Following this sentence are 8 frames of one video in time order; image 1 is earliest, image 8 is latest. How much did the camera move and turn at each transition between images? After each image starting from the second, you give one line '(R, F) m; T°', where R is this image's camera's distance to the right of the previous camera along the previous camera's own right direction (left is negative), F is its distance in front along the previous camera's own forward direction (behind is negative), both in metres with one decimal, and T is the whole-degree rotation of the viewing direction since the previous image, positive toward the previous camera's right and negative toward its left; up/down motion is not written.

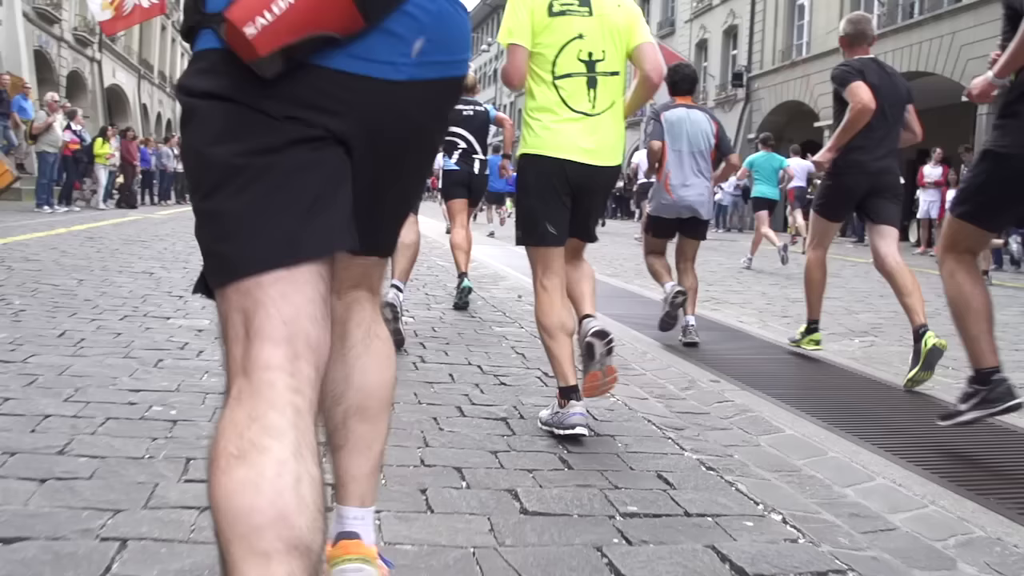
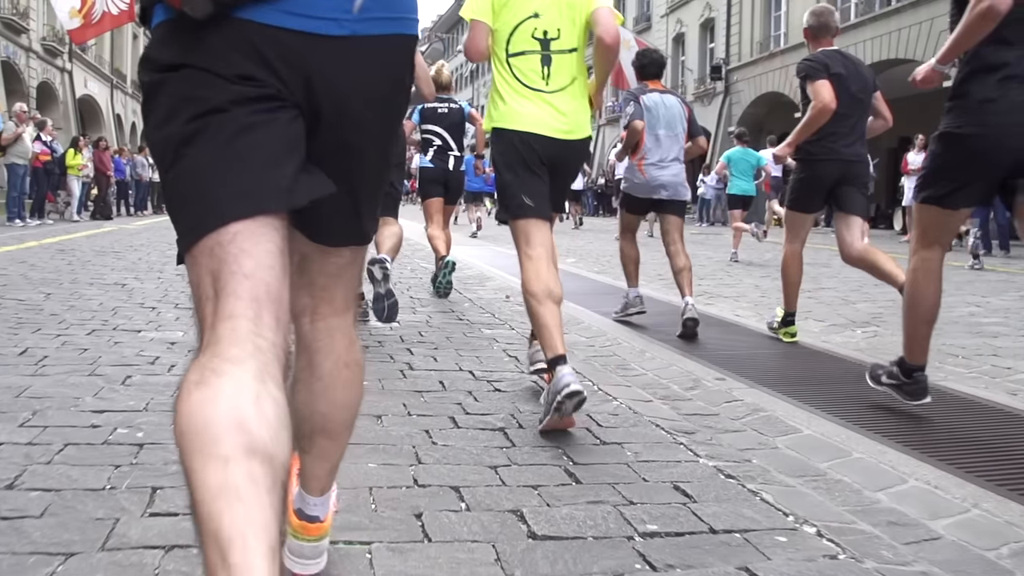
(0.0, +0.3) m; +1°
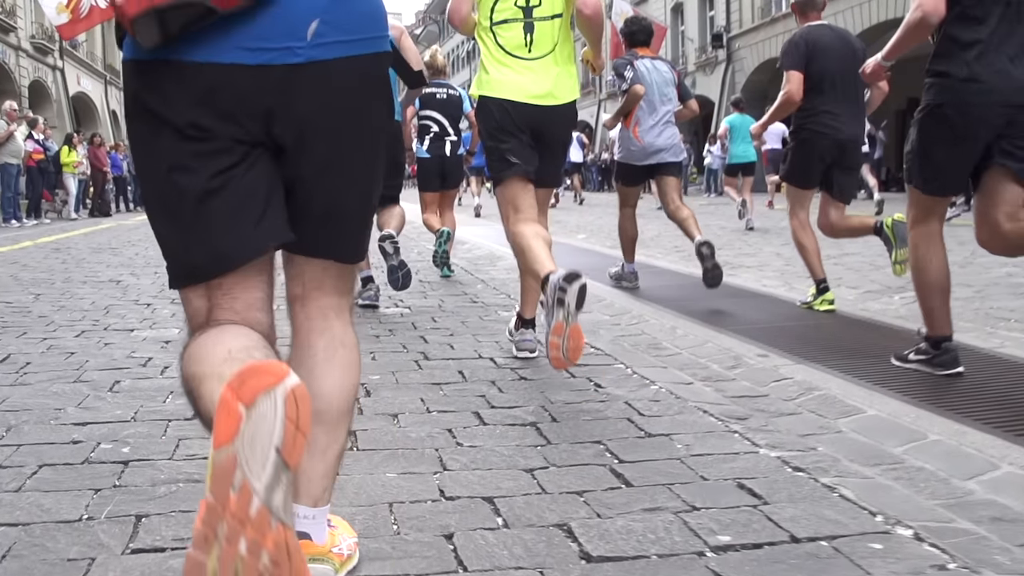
(-0.1, +0.4) m; 0°
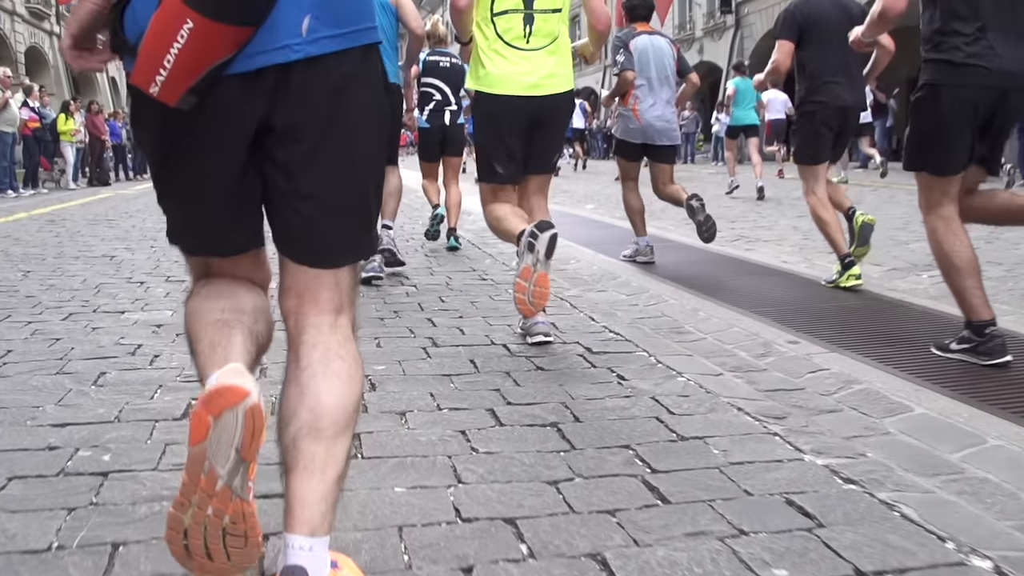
(0.0, +0.3) m; 0°
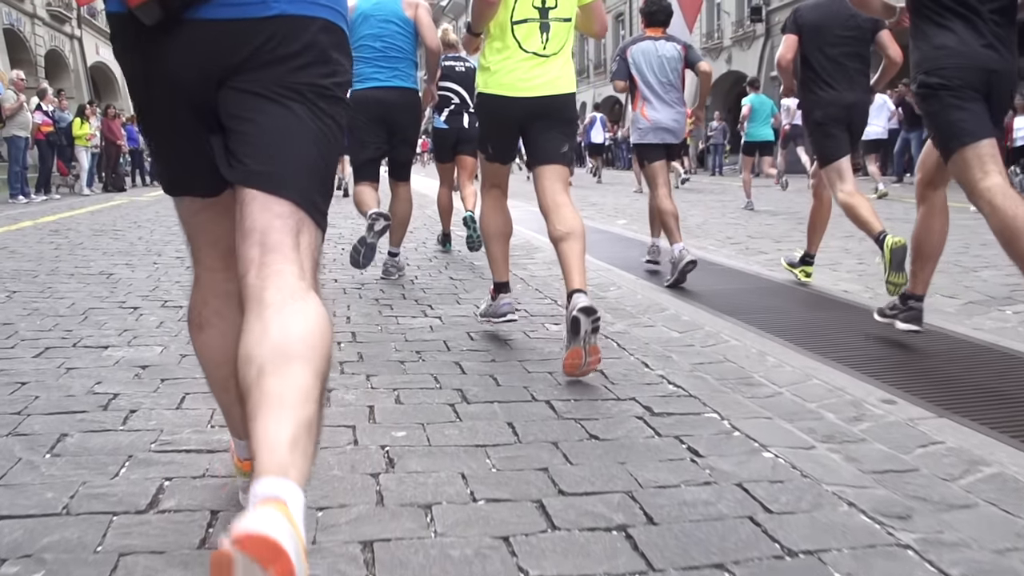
(-0.1, +0.6) m; -1°
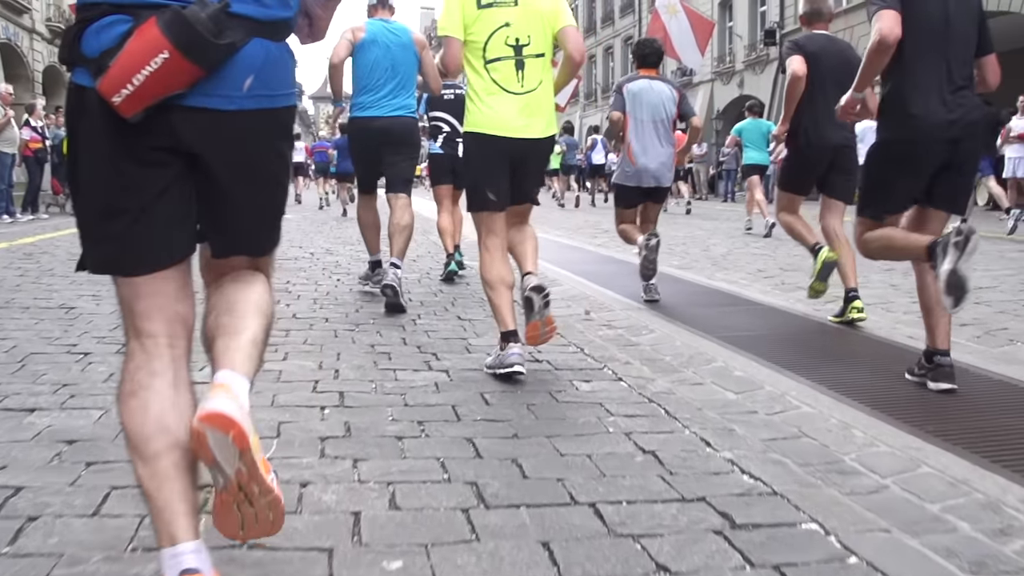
(-0.1, +0.8) m; 0°
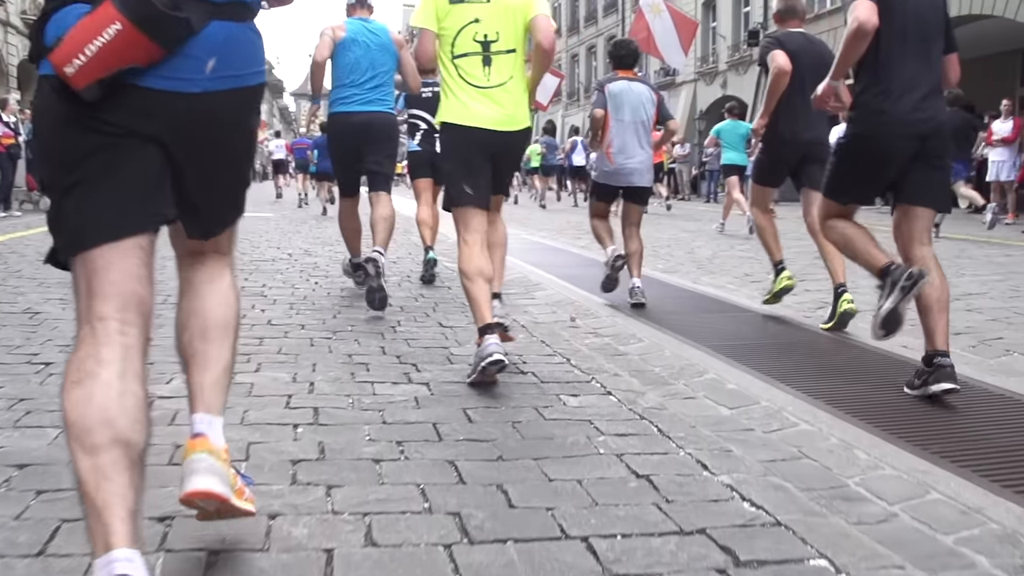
(0.0, +0.2) m; +1°
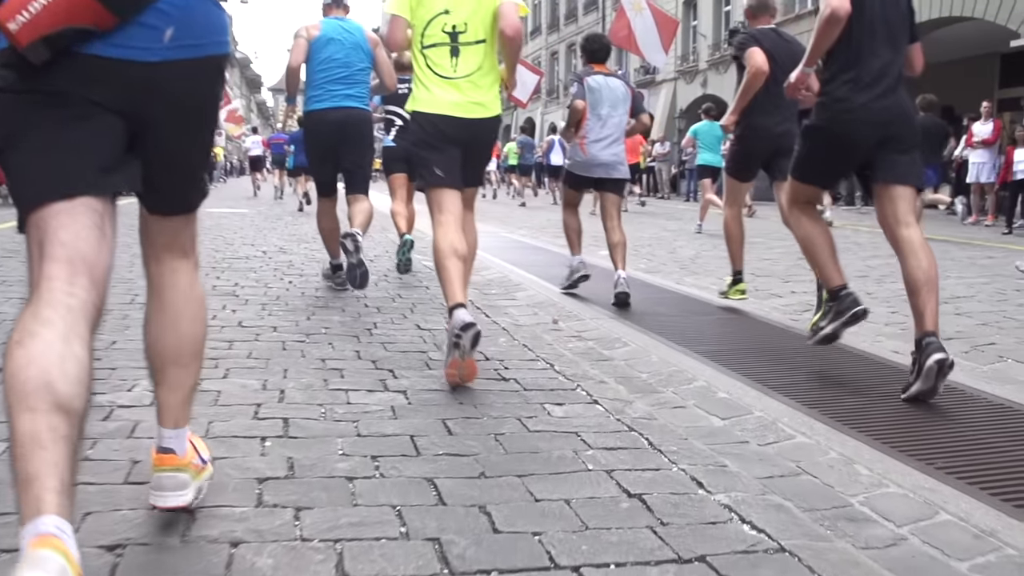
(0.0, +0.2) m; +1°
